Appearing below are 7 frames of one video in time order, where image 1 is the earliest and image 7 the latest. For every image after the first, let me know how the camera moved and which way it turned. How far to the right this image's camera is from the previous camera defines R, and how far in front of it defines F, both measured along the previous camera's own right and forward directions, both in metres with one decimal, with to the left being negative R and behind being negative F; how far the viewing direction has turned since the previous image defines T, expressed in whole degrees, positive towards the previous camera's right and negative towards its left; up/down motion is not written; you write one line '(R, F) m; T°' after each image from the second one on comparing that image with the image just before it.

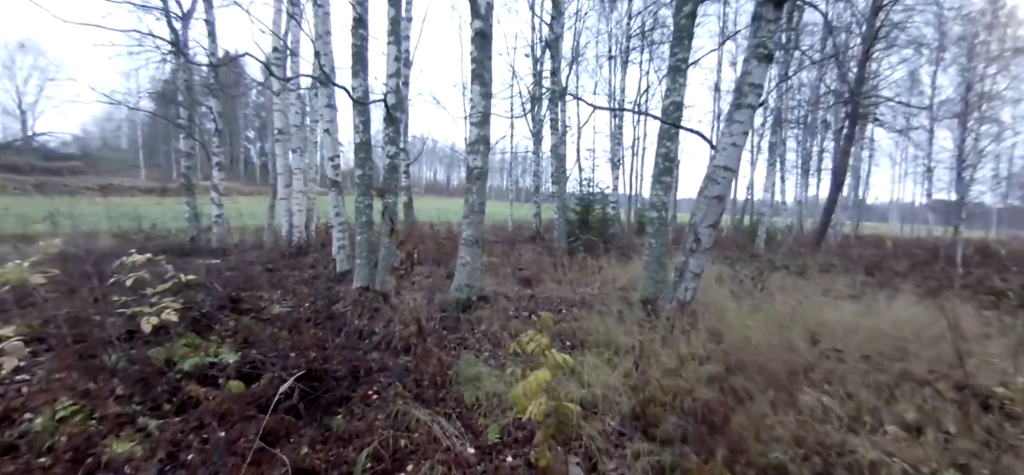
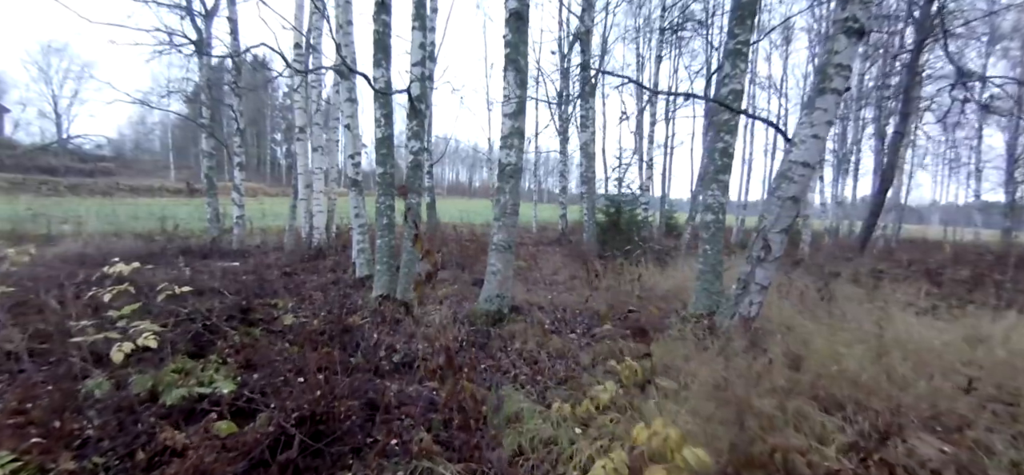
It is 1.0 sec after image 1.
(-0.3, +0.8) m; -3°
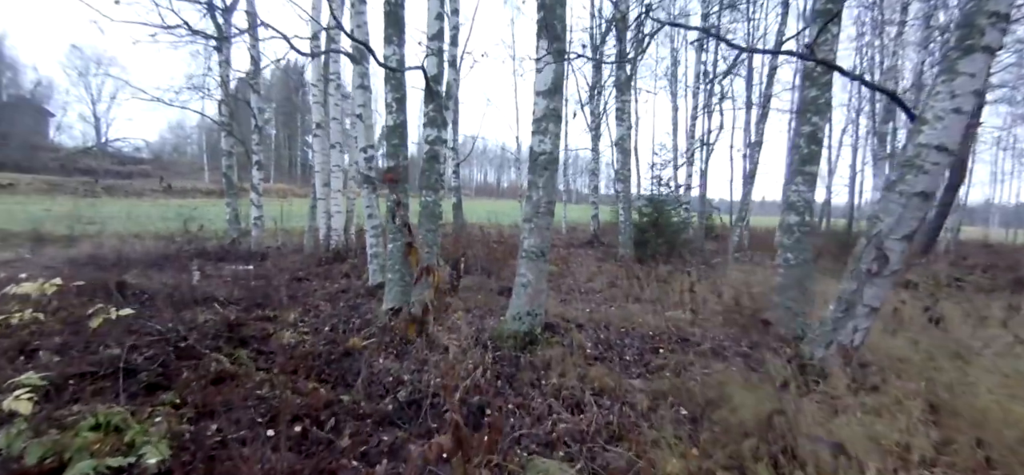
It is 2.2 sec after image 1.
(-0.1, +1.2) m; -3°
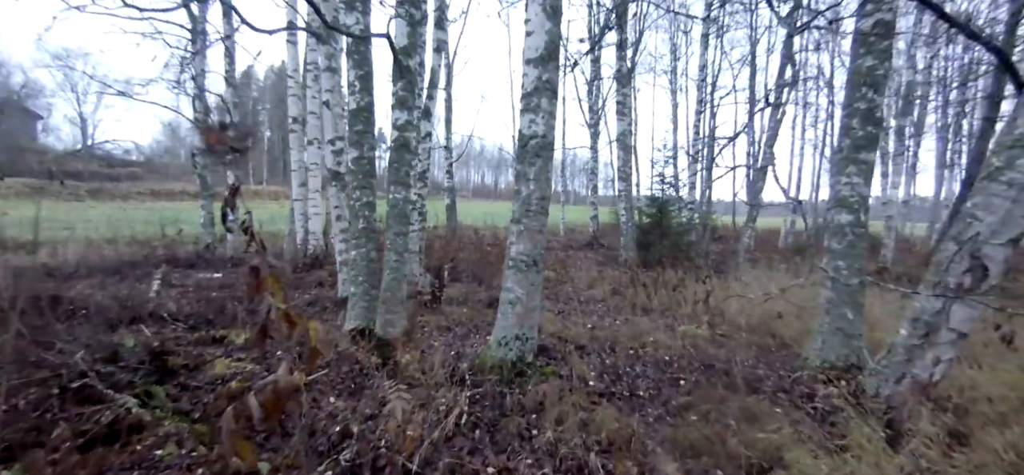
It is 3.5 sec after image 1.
(+0.1, +1.1) m; 0°
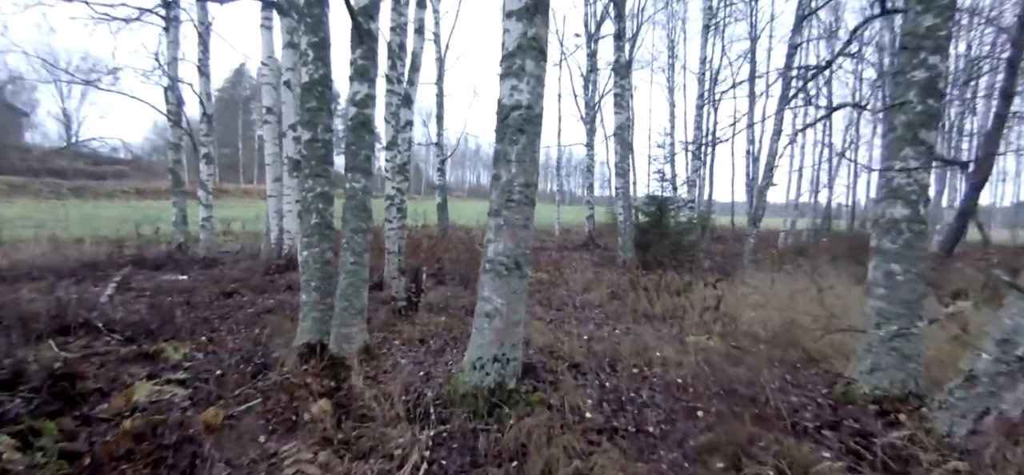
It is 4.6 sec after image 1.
(+0.2, +0.9) m; 0°
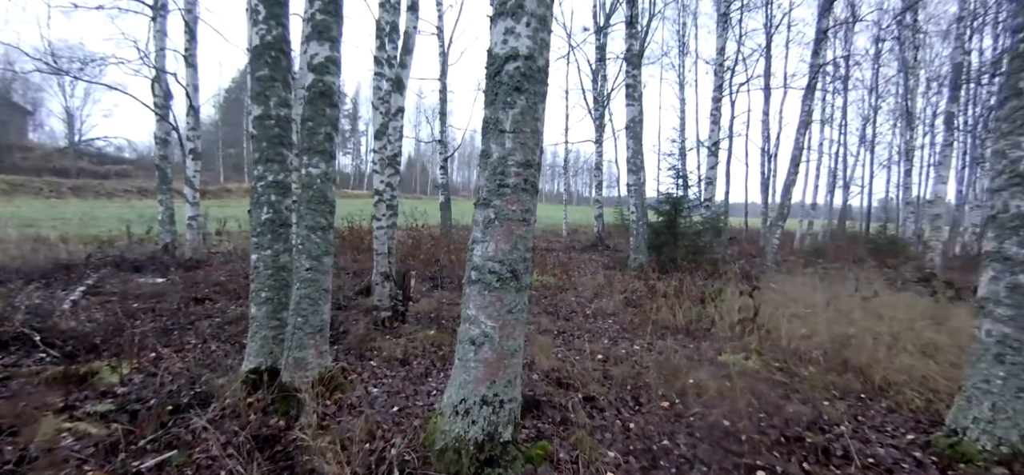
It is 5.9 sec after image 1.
(+0.1, +0.9) m; -1°
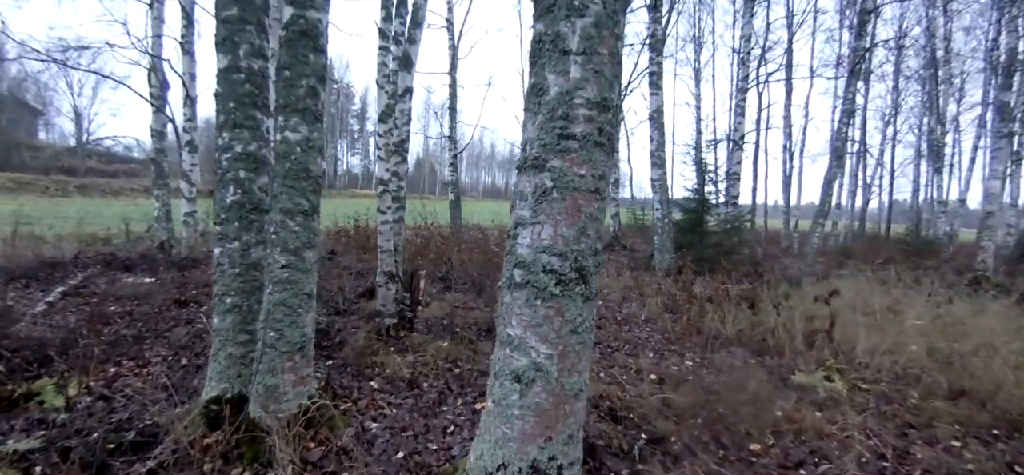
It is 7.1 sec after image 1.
(-0.2, +0.9) m; -1°
